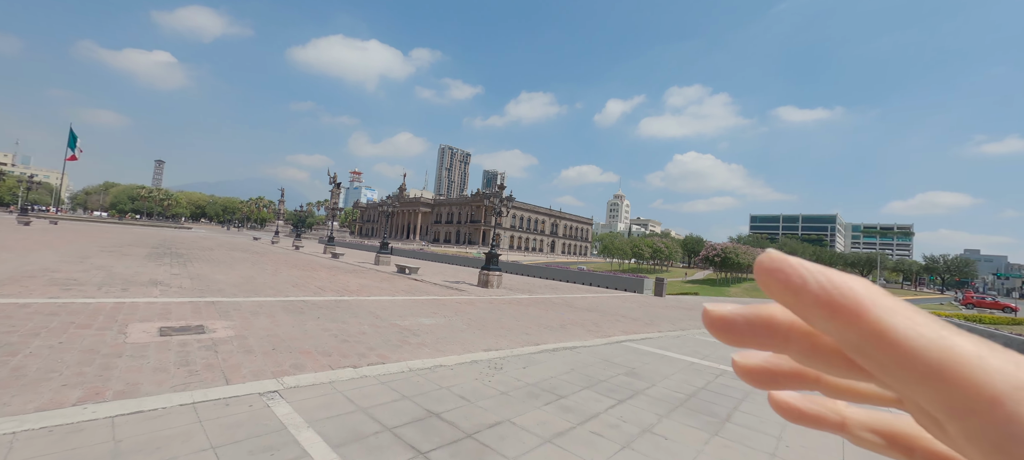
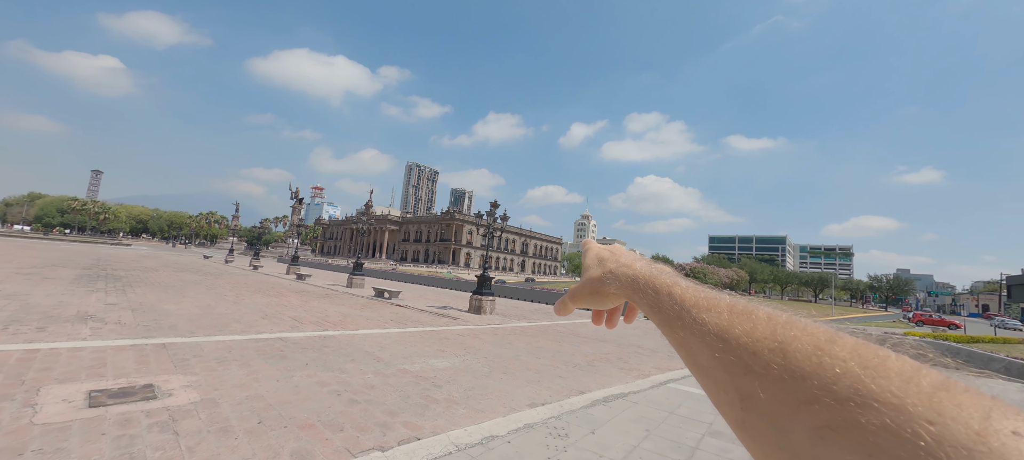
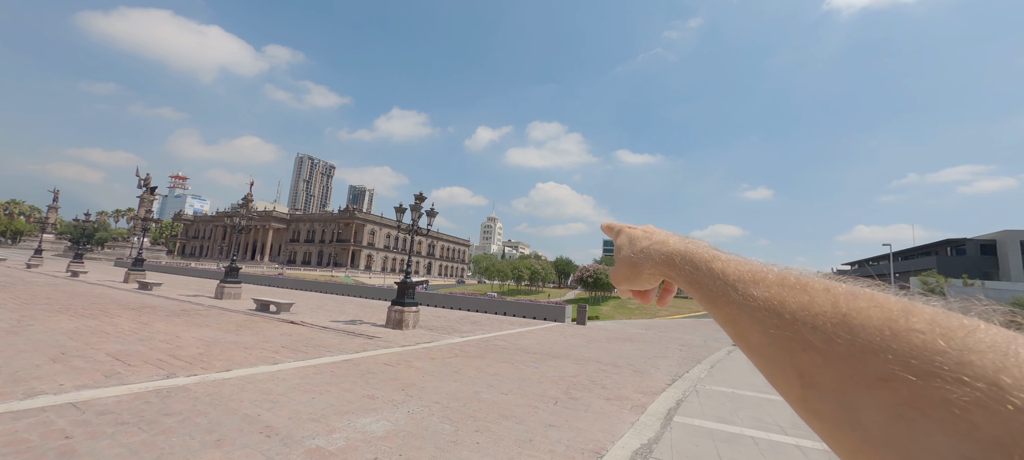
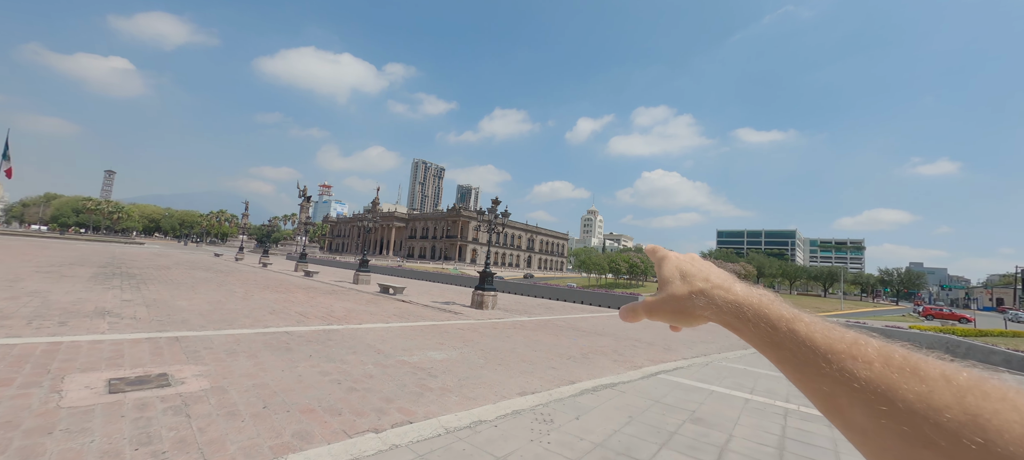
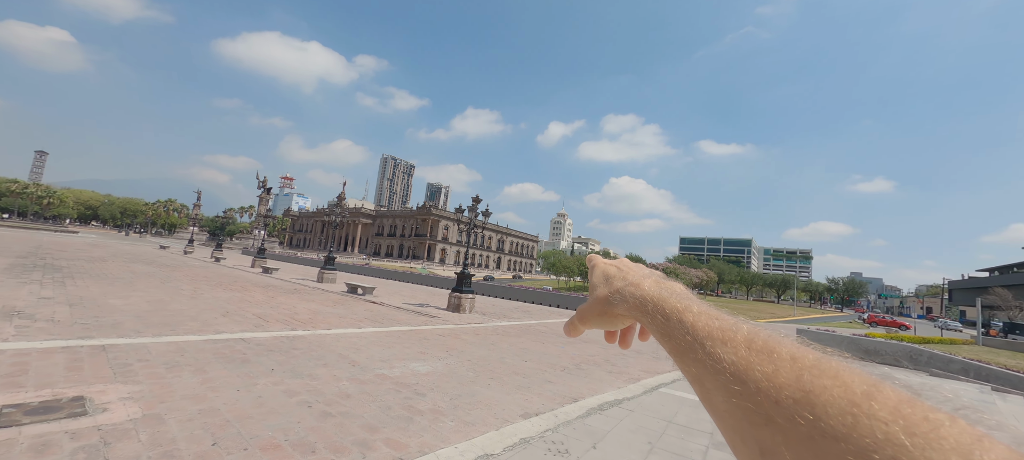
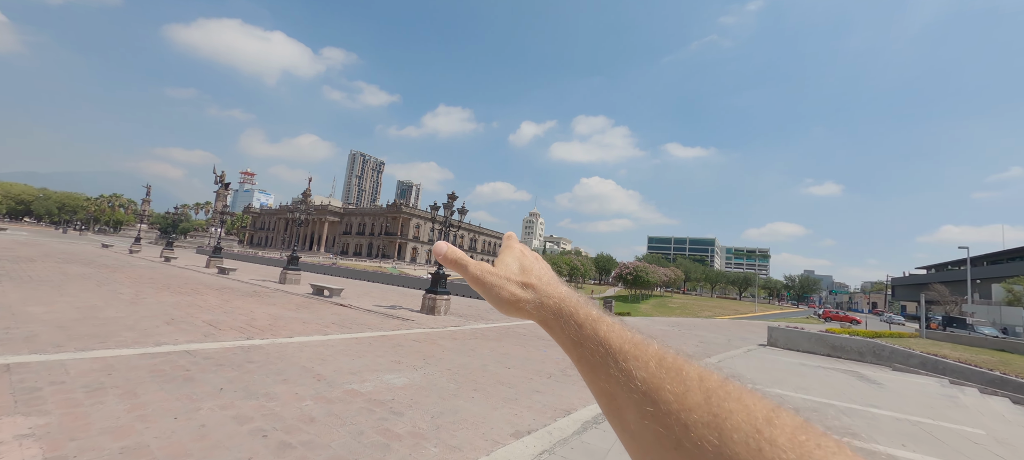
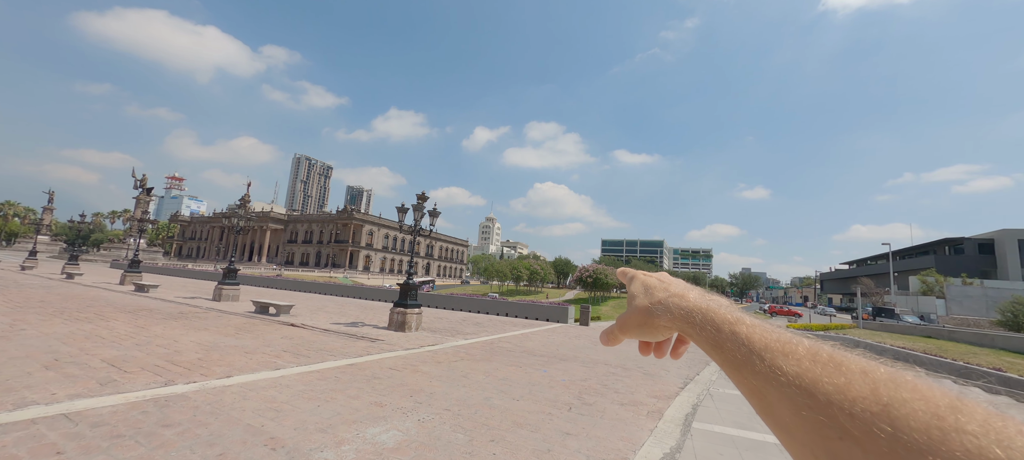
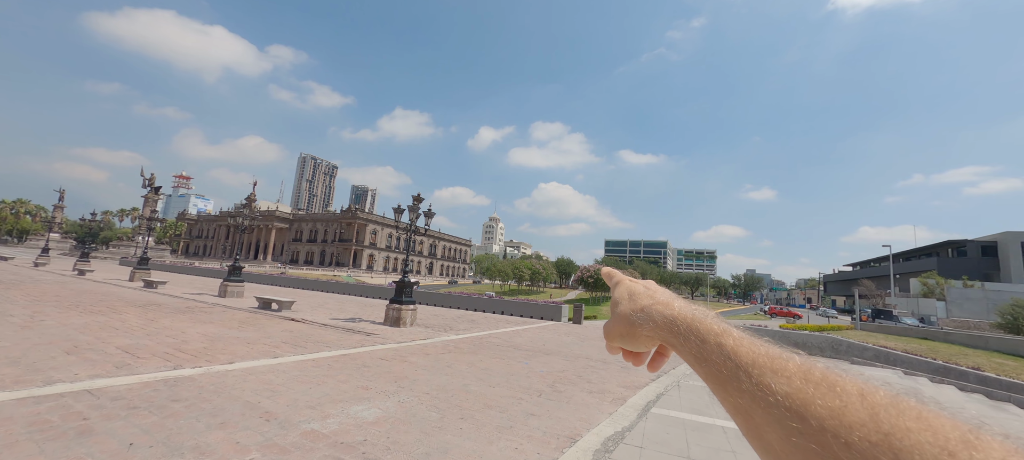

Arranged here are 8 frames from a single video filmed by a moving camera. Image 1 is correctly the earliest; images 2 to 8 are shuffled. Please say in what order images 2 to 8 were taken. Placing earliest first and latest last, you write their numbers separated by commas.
4, 2, 5, 6, 8, 3, 7
